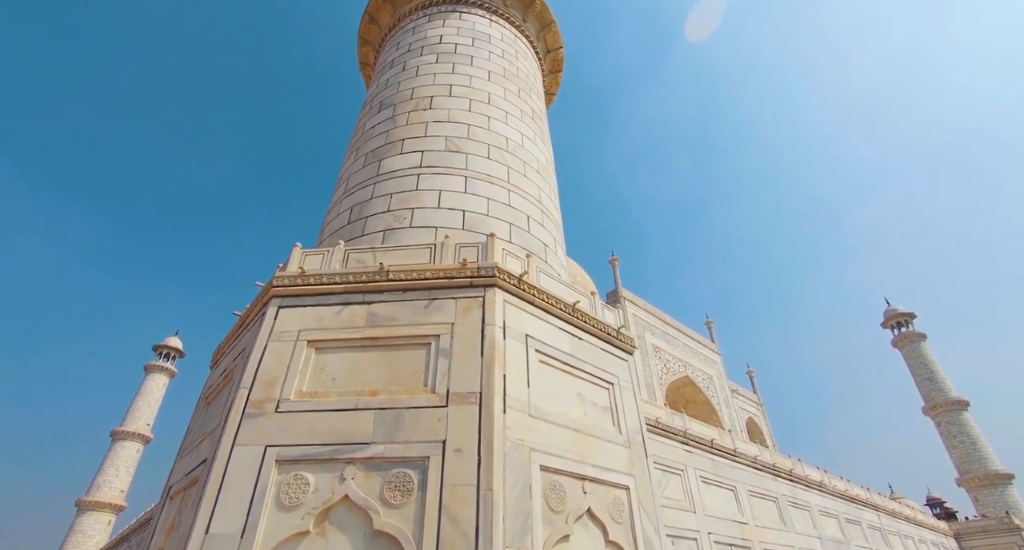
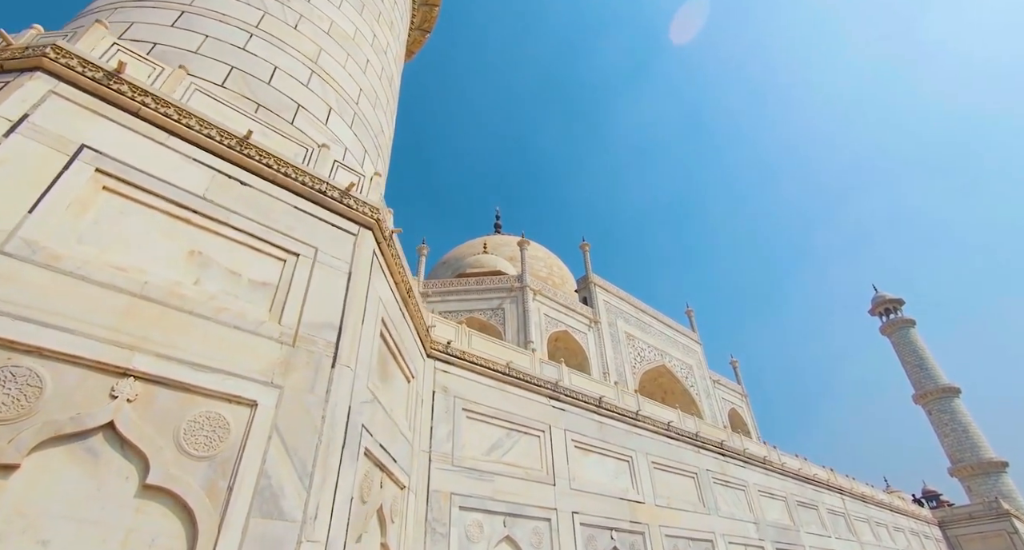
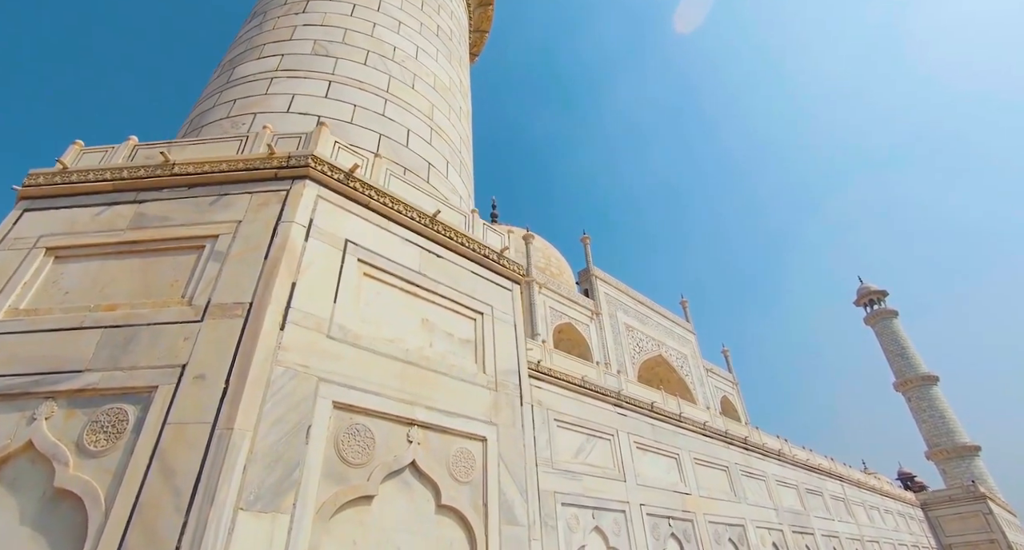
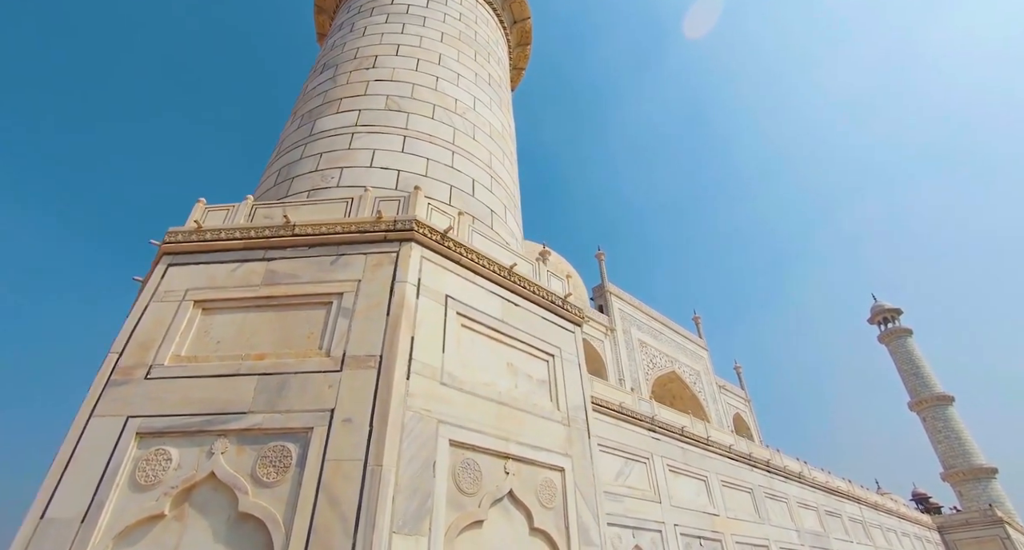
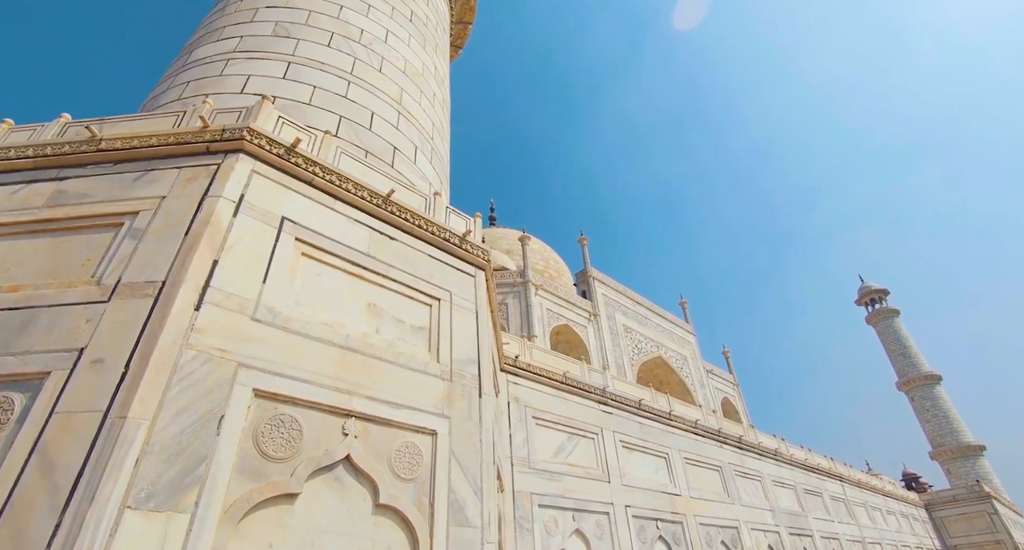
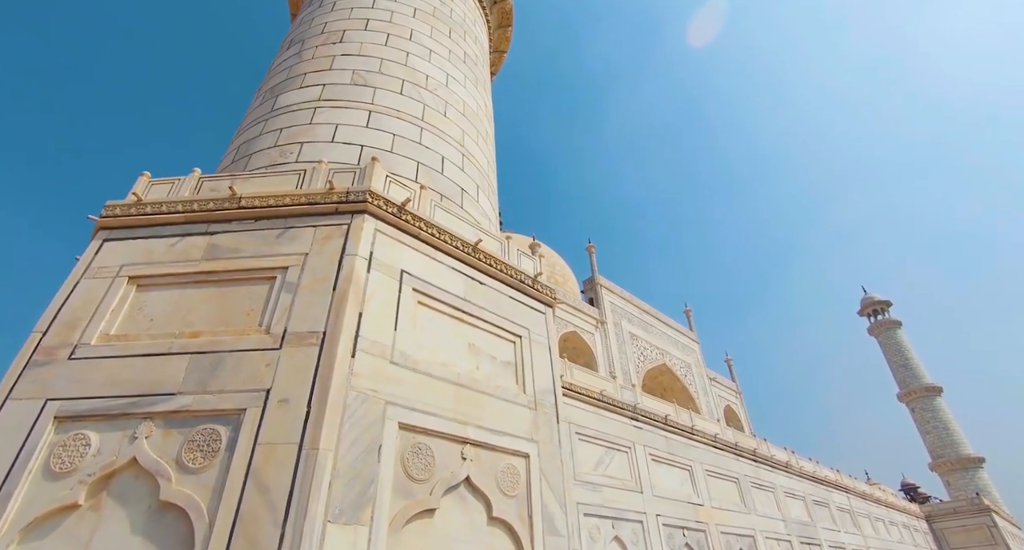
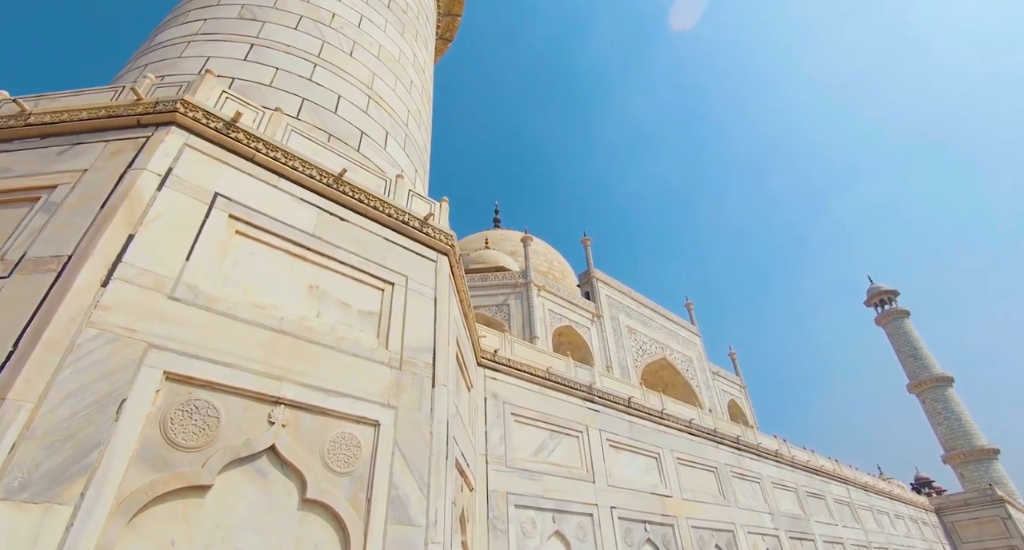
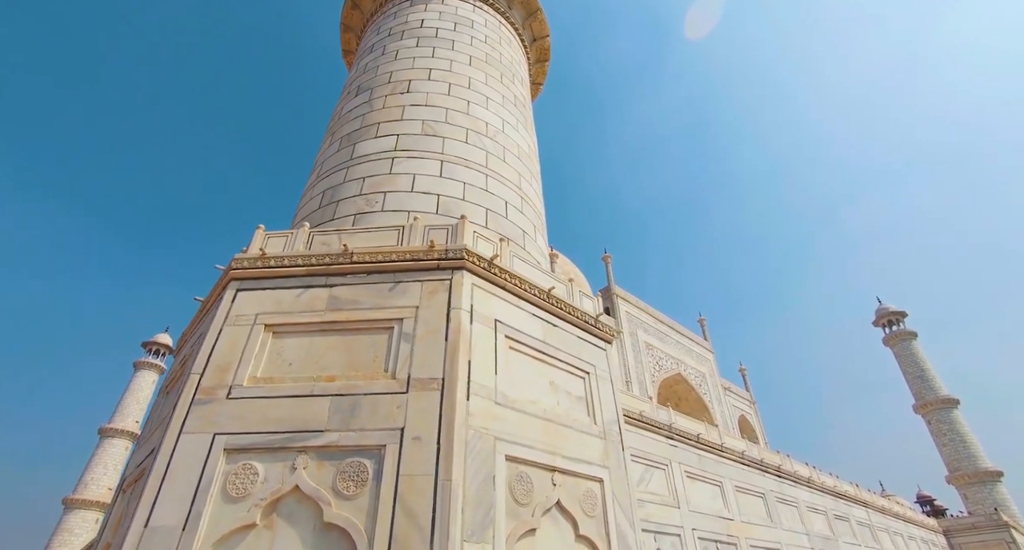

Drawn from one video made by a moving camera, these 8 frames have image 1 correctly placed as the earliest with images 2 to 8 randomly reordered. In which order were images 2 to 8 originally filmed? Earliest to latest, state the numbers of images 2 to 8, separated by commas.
8, 4, 6, 3, 5, 7, 2
